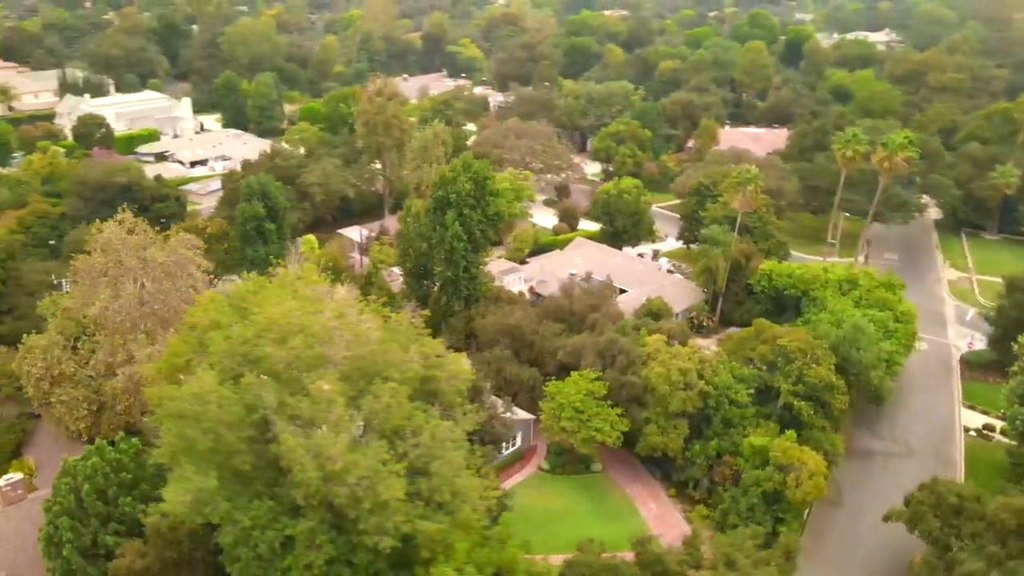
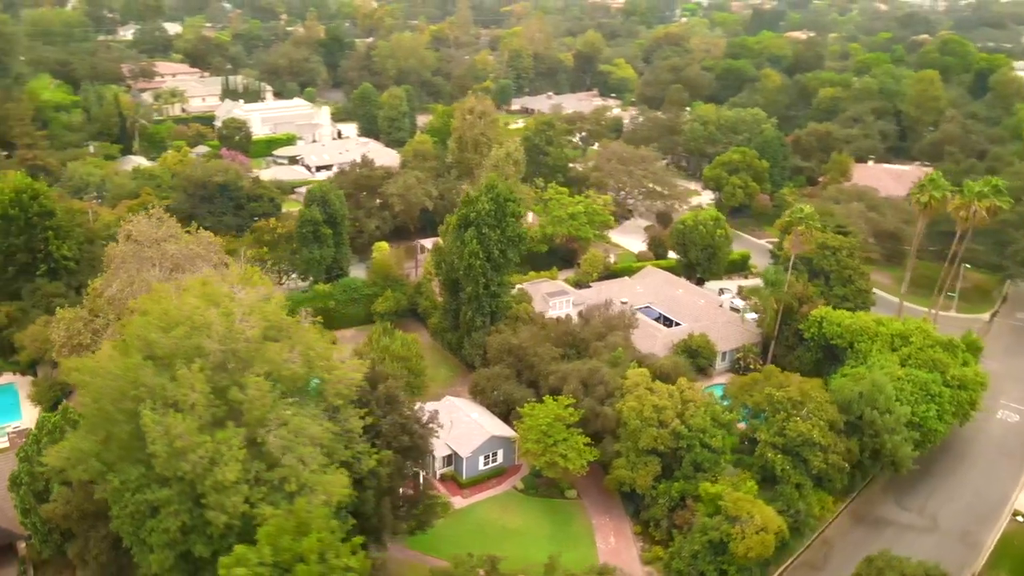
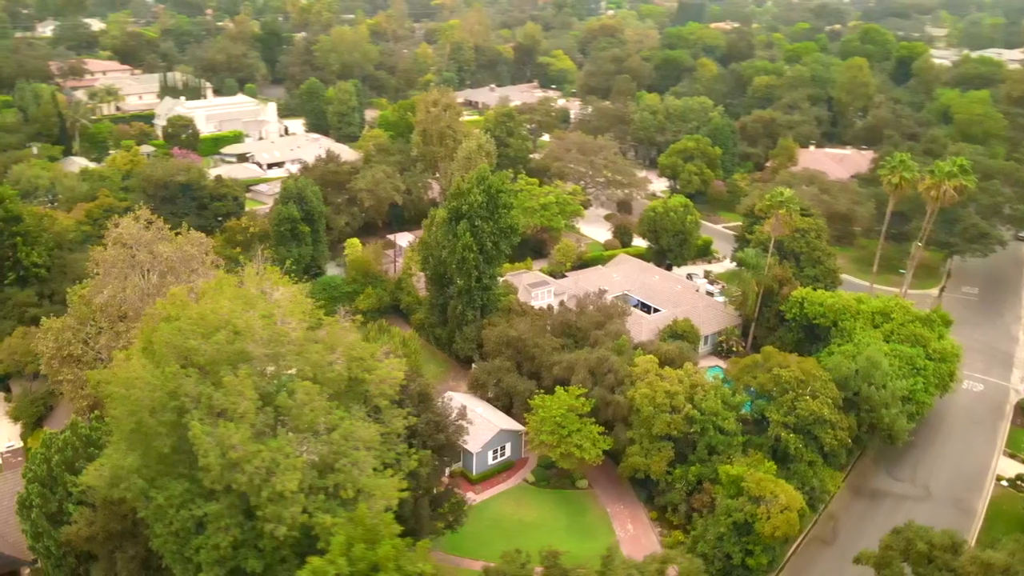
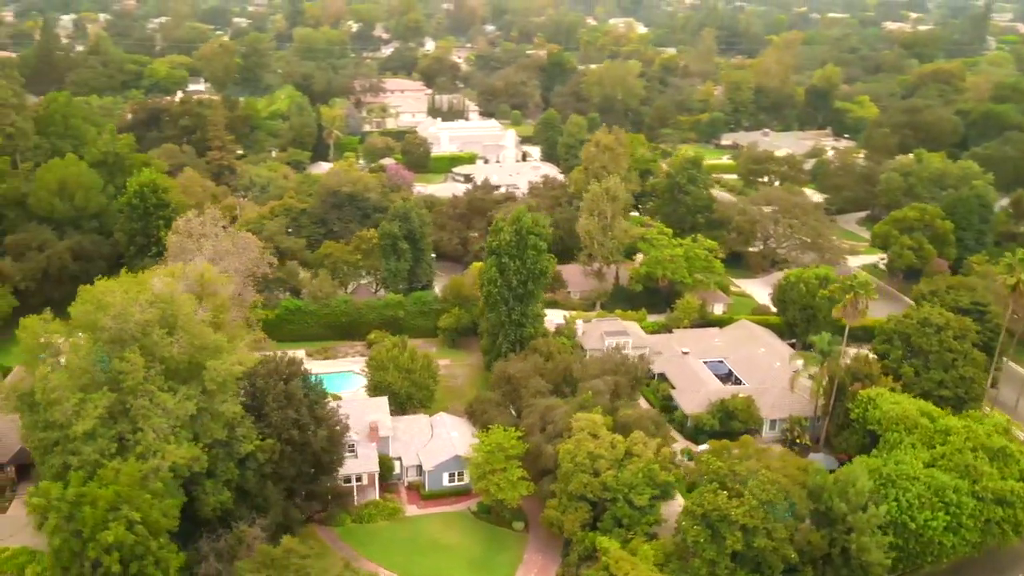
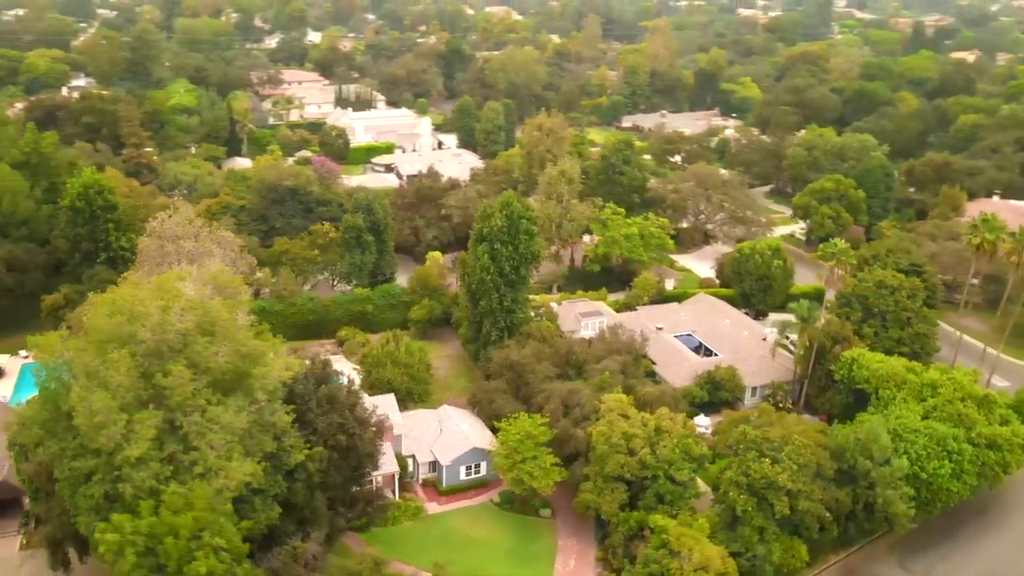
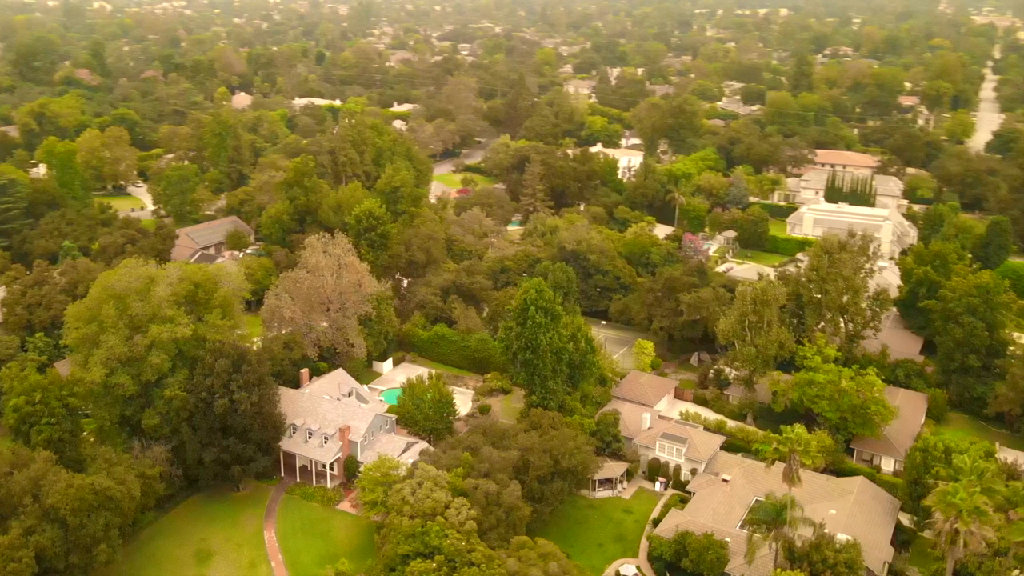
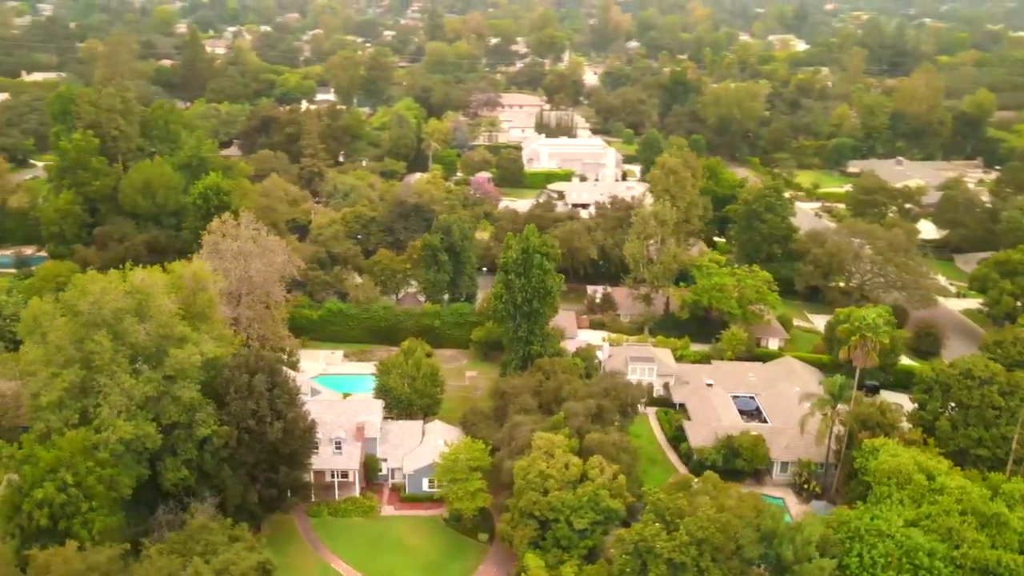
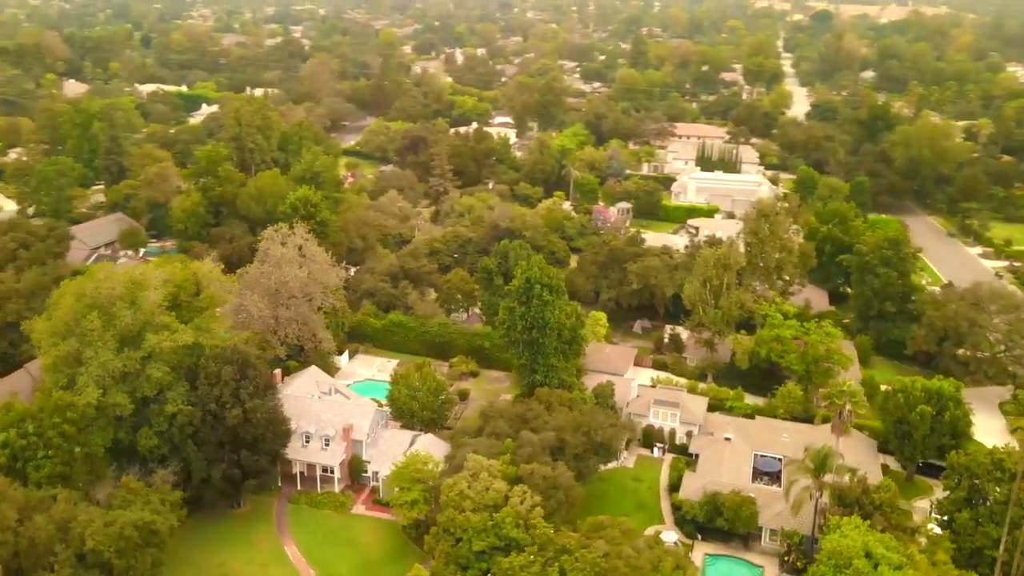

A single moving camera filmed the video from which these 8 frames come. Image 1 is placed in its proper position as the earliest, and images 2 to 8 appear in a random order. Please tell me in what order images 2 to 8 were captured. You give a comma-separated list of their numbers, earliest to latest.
3, 2, 5, 4, 7, 8, 6
